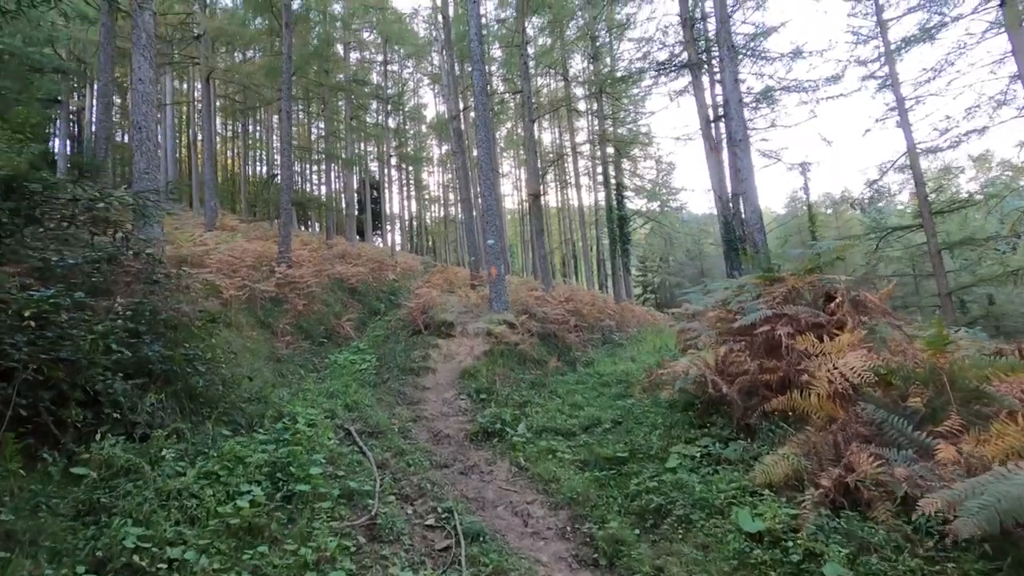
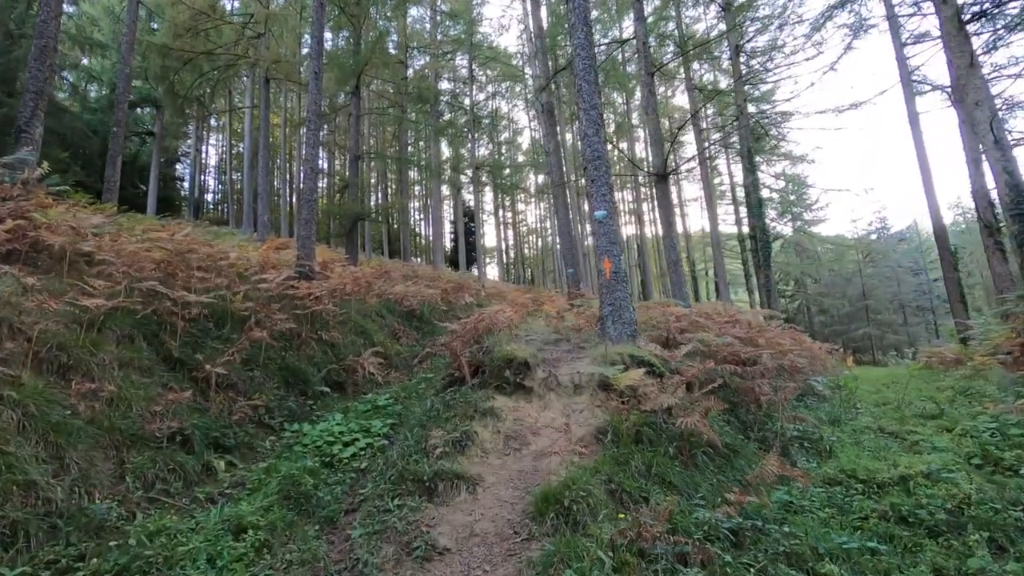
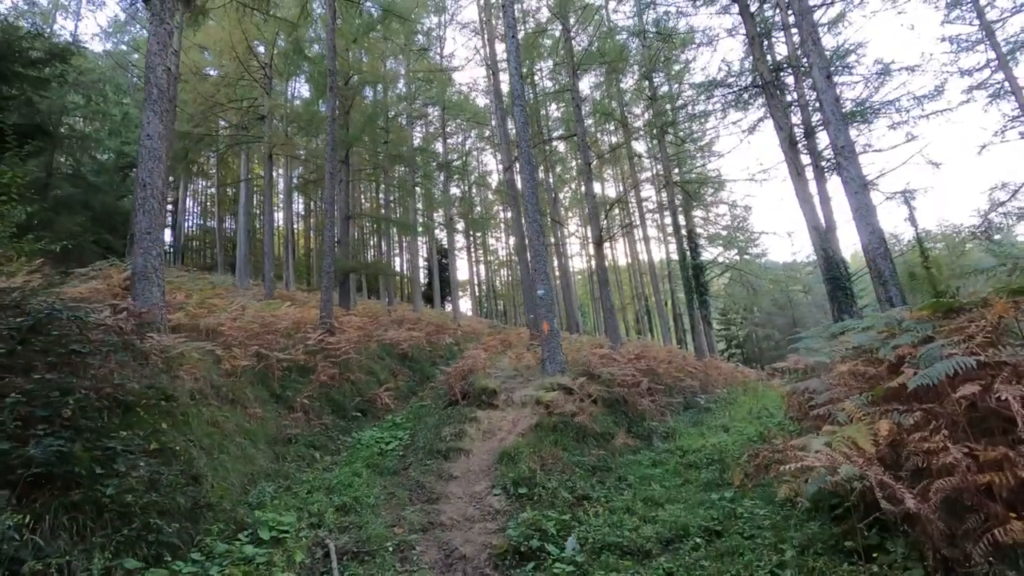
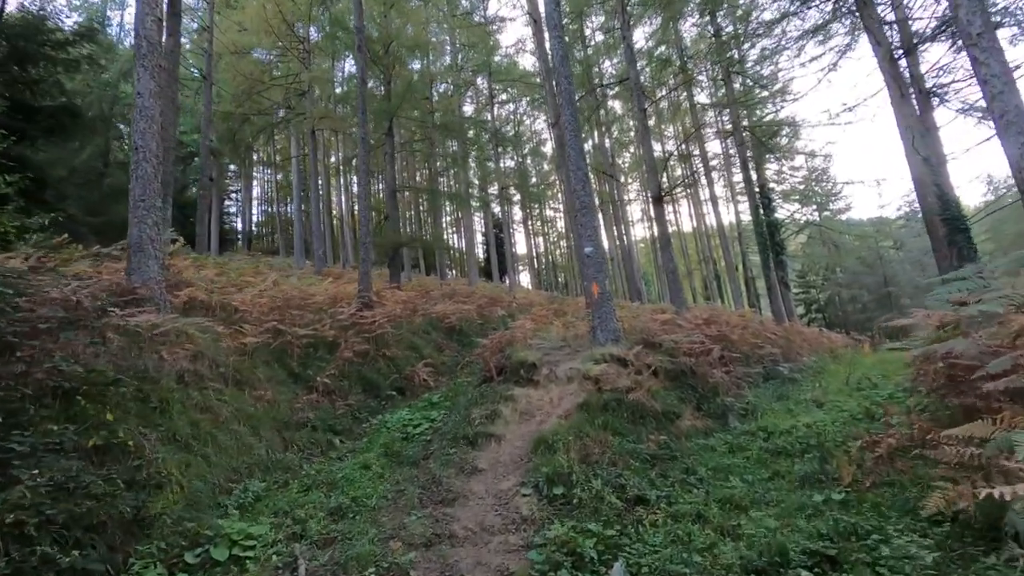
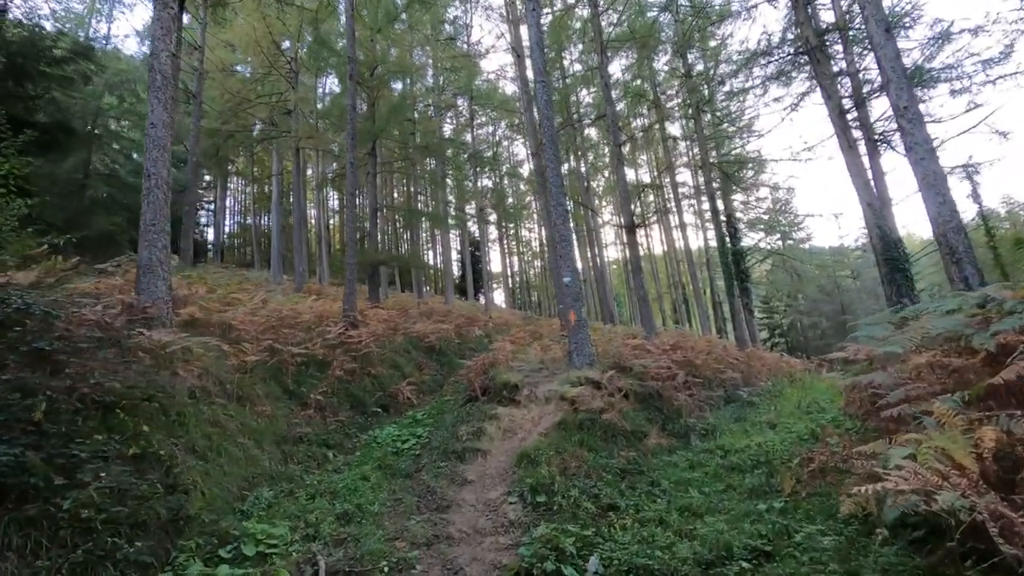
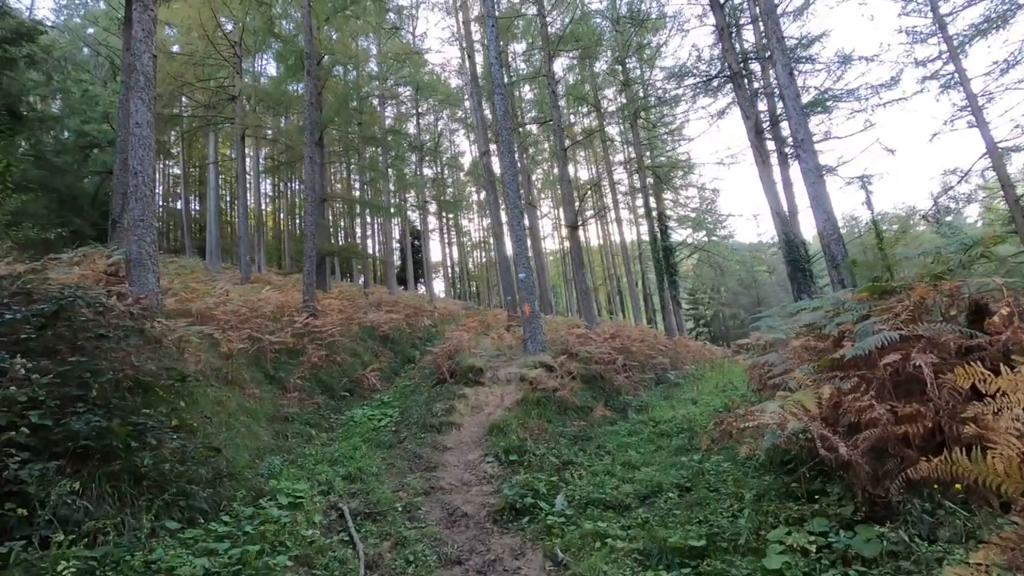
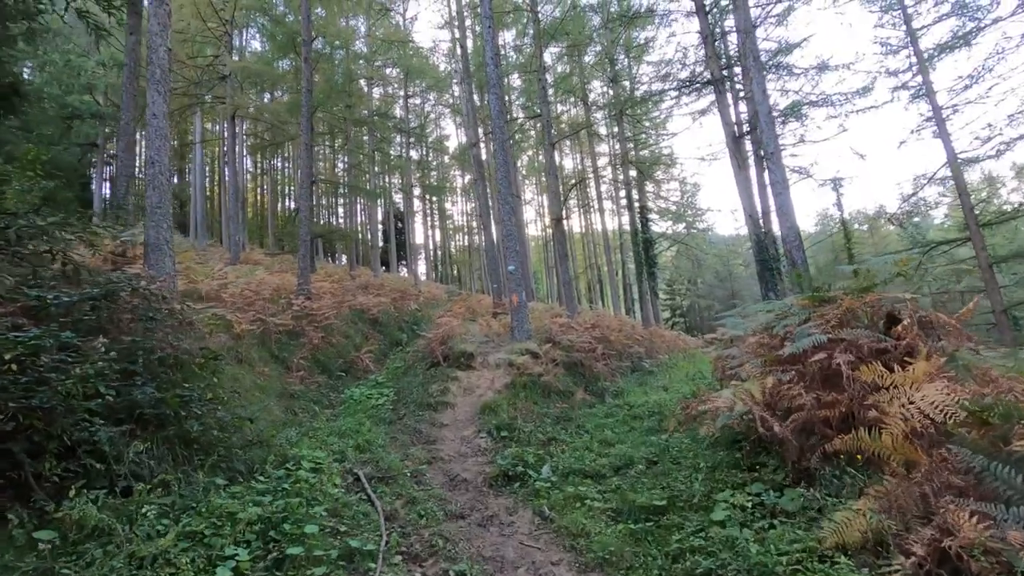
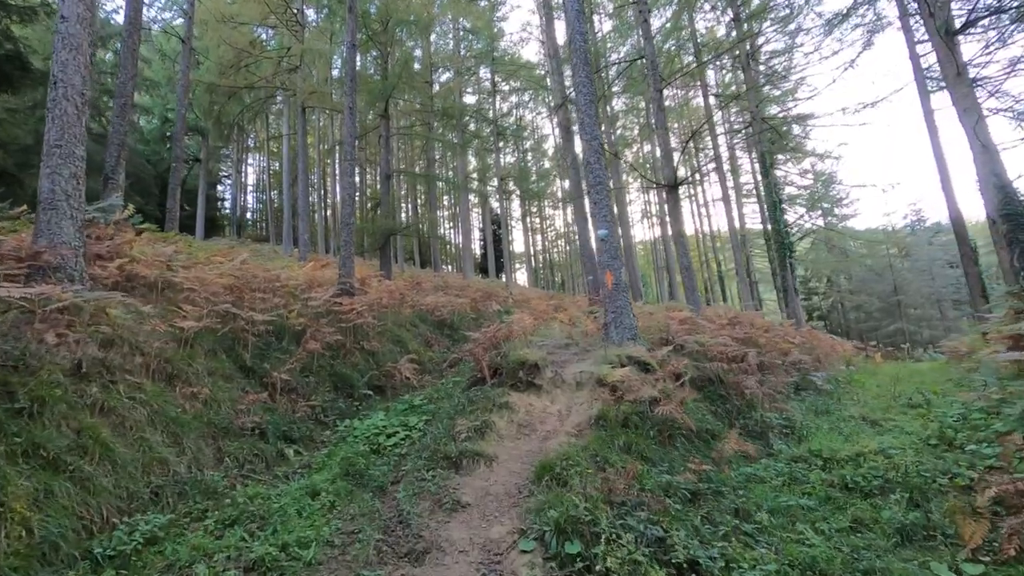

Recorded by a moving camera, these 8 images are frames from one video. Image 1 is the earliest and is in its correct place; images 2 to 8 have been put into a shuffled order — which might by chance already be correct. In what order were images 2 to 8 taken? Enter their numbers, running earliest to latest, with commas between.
7, 6, 3, 5, 4, 8, 2
